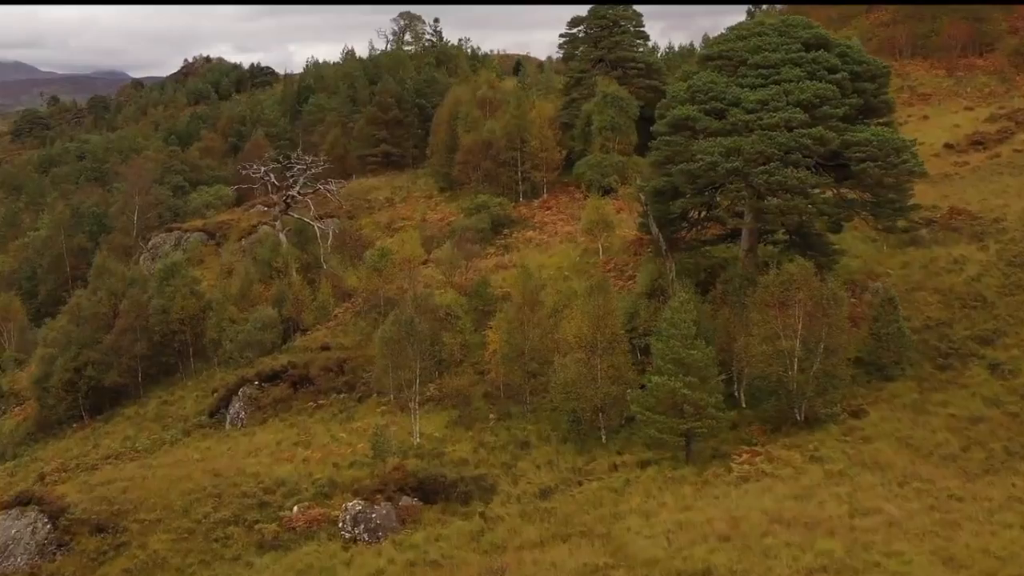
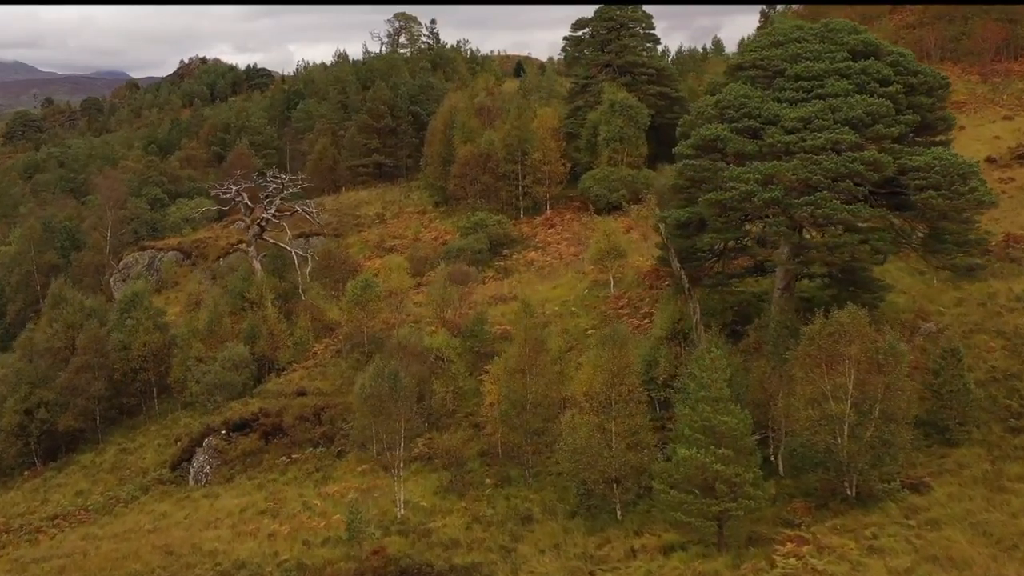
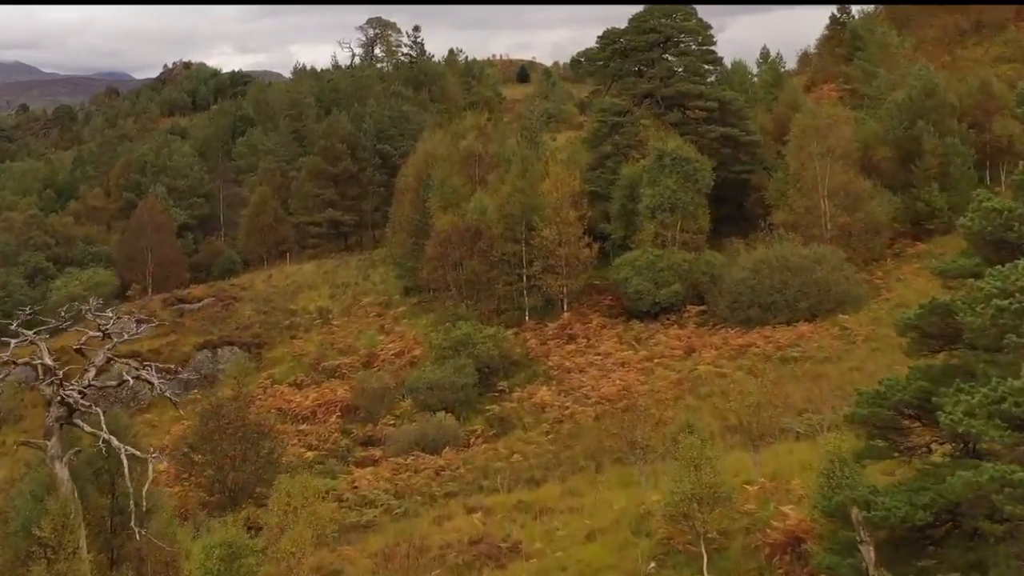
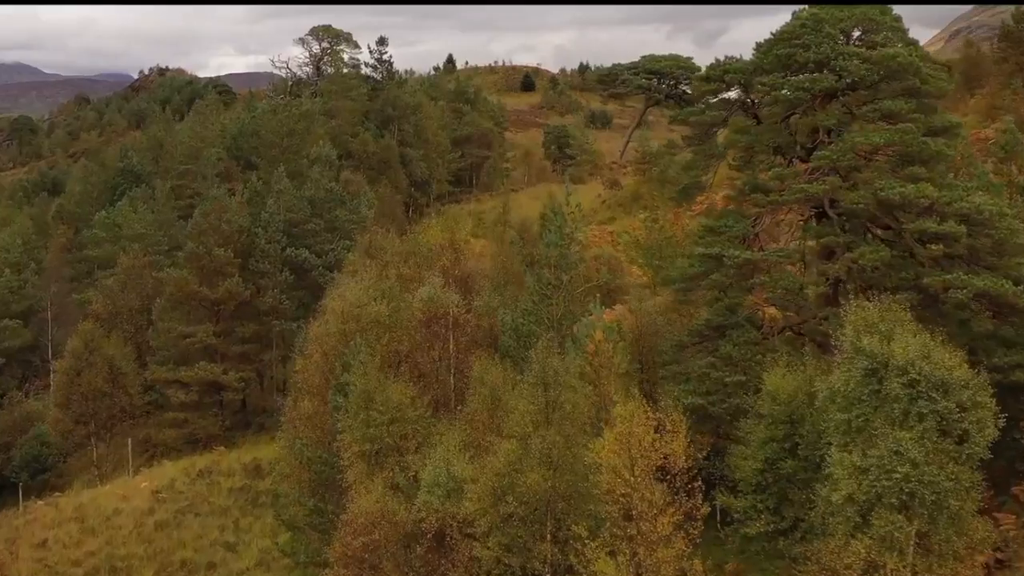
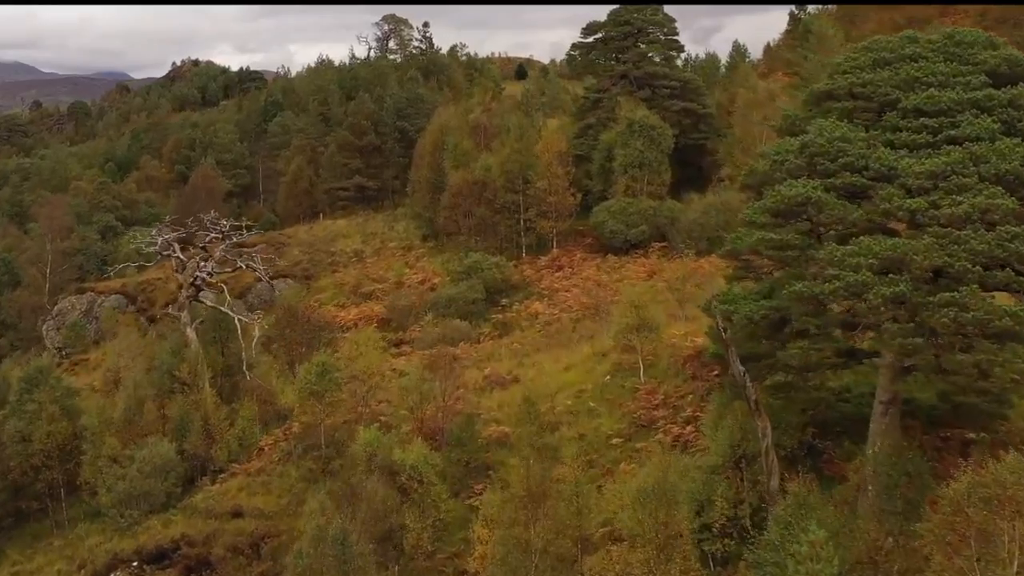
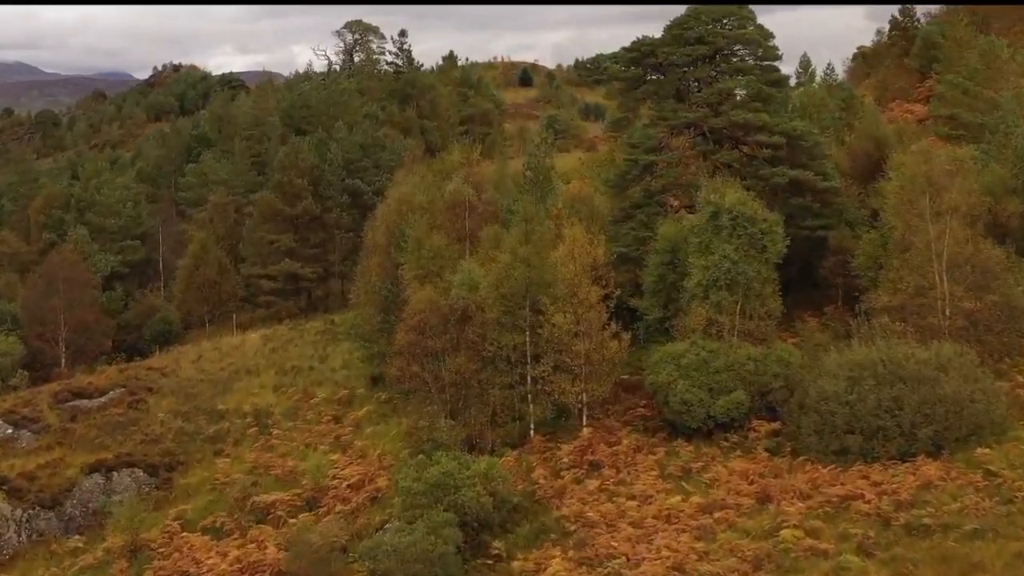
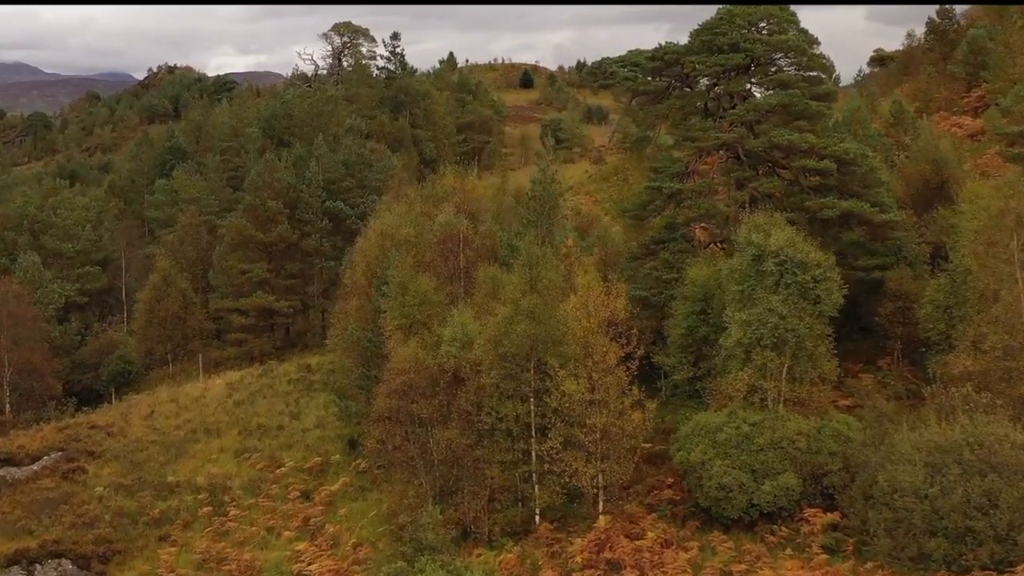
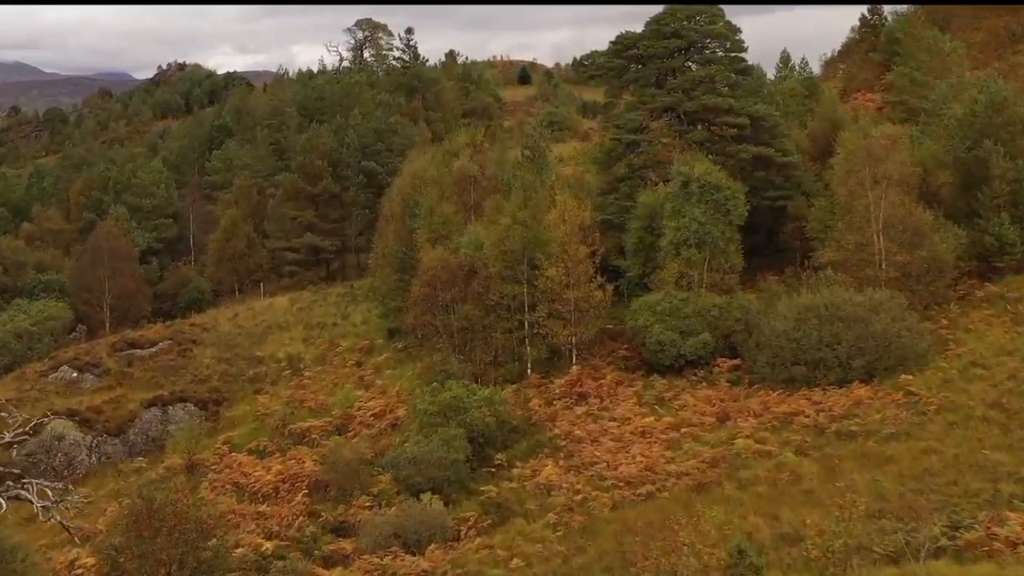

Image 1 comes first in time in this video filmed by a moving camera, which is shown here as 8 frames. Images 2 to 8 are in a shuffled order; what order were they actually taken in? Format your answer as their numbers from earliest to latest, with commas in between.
2, 5, 3, 8, 6, 7, 4
